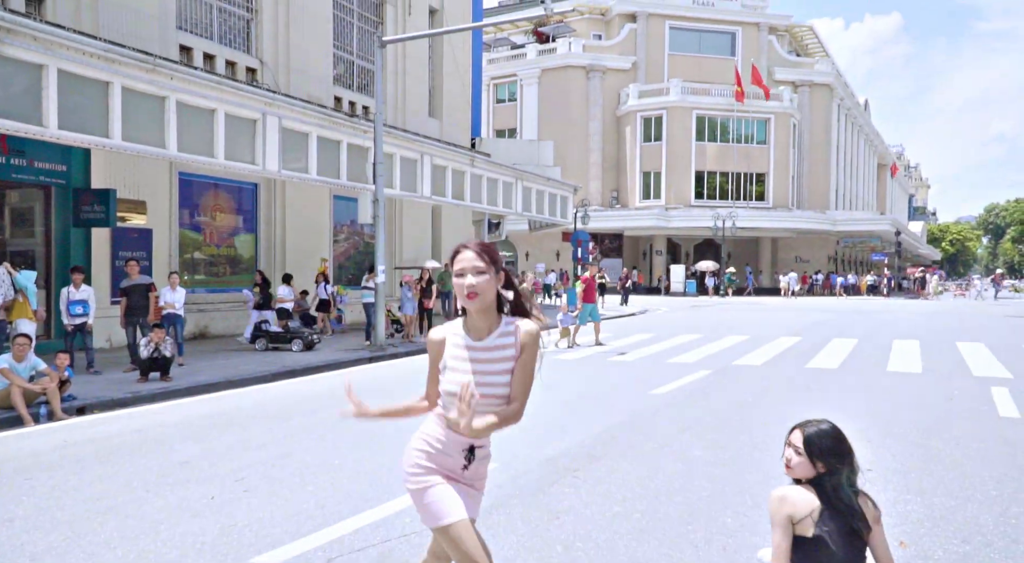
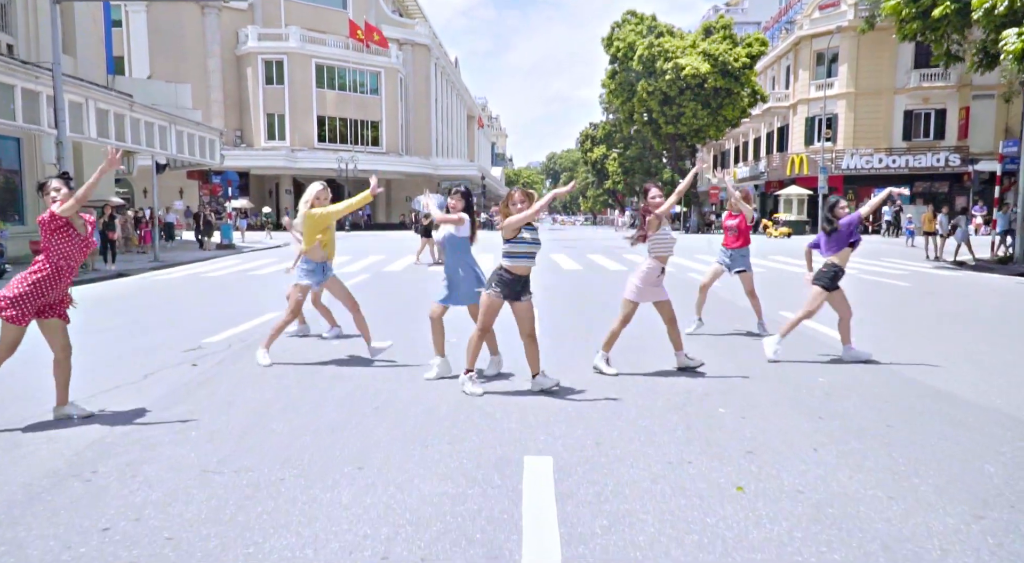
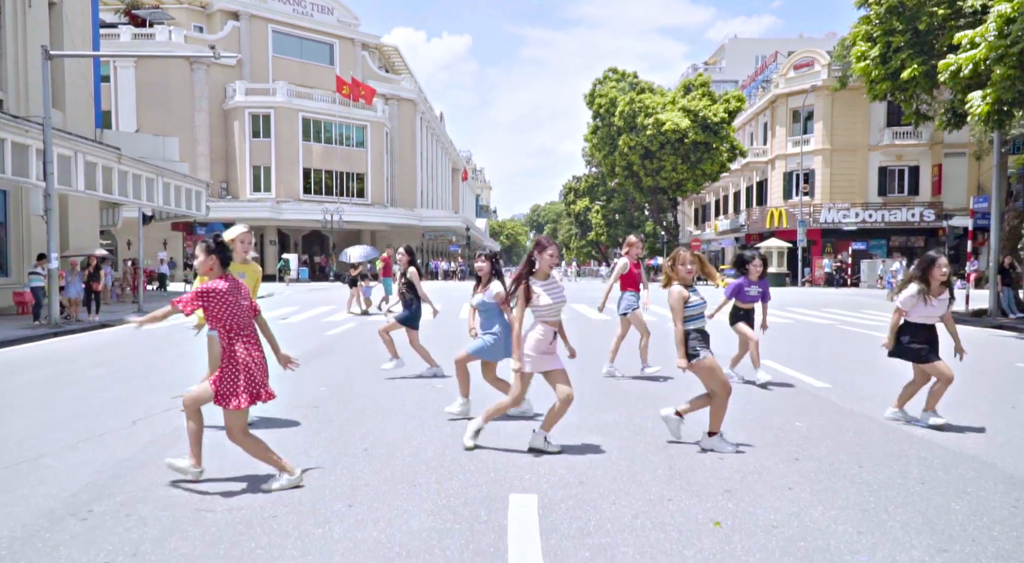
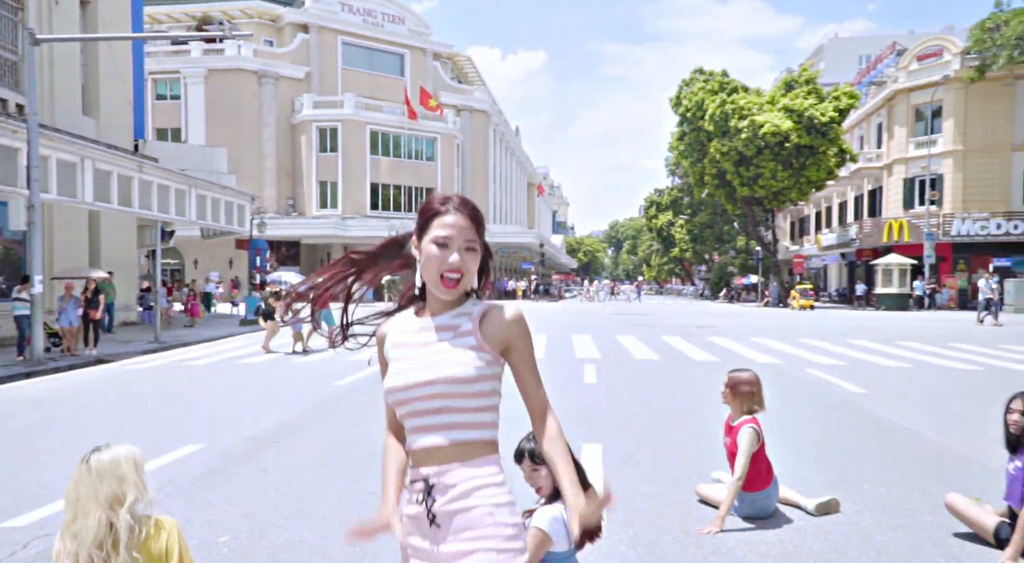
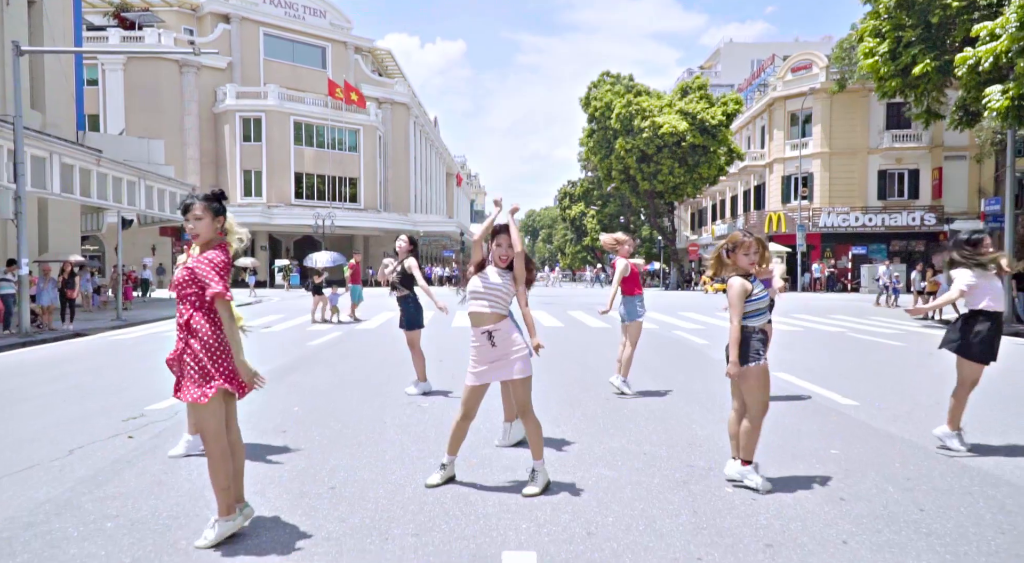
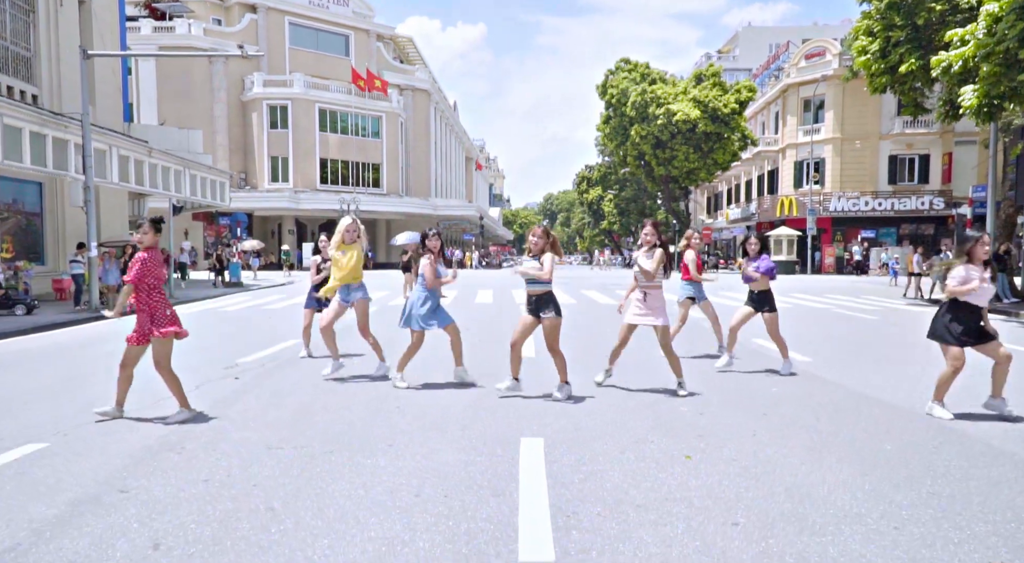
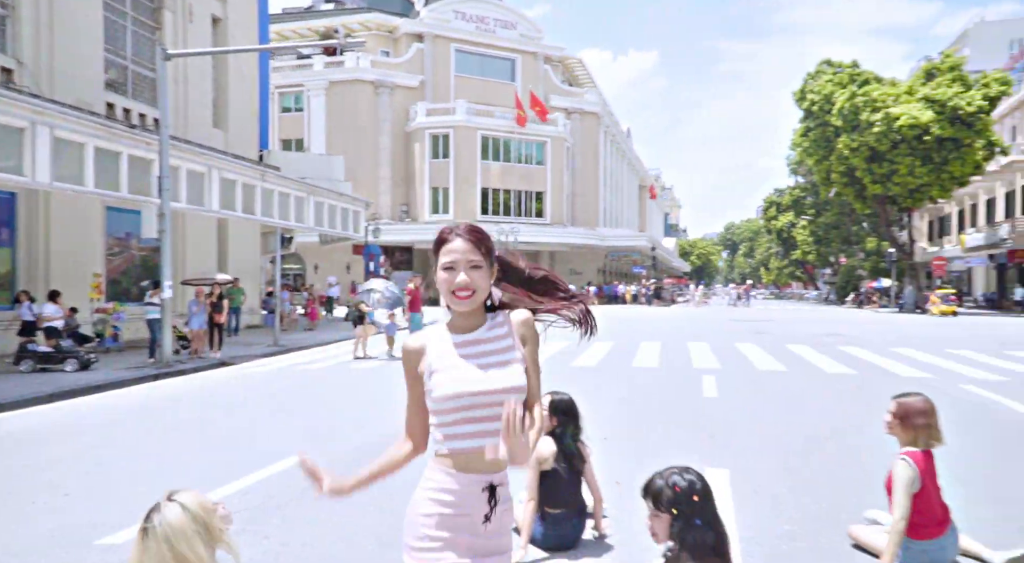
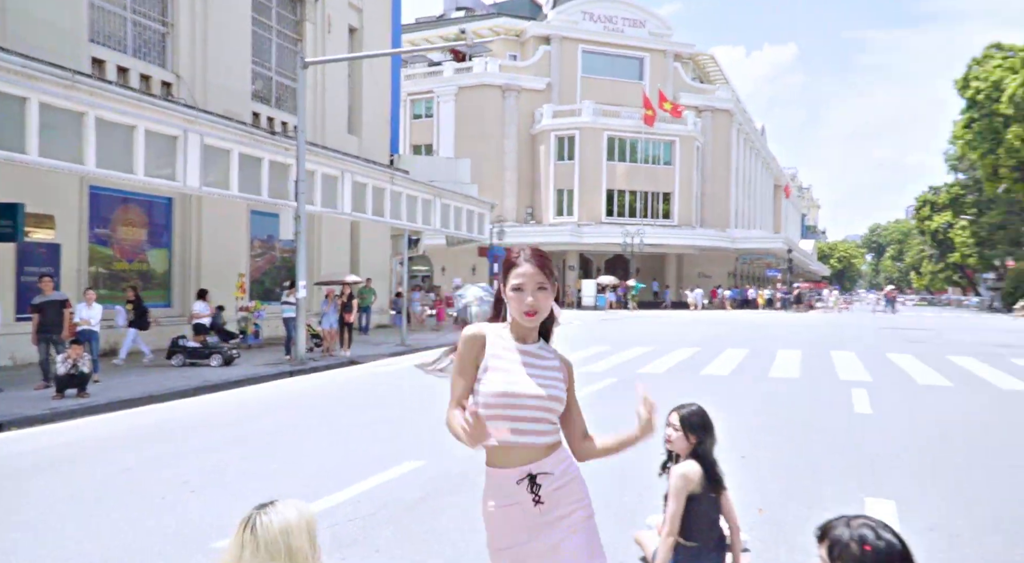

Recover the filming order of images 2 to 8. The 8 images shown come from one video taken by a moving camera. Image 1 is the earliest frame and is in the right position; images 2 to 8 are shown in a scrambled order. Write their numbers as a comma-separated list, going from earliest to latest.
8, 7, 4, 5, 3, 6, 2
